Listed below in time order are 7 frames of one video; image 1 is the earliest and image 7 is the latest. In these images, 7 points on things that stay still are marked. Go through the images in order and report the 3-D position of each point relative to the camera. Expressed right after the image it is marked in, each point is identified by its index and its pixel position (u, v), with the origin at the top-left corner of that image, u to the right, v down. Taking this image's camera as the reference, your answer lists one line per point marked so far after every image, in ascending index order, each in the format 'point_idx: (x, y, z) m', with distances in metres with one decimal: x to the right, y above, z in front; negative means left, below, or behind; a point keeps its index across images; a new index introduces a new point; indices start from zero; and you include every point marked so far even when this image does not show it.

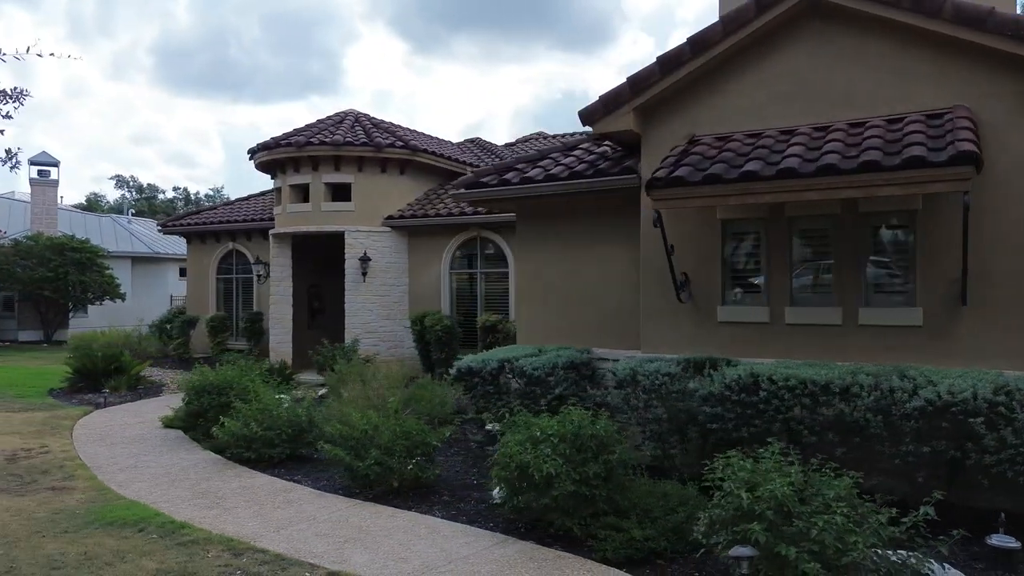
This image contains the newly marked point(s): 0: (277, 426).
0: (-2.6, -1.6, +8.6) m
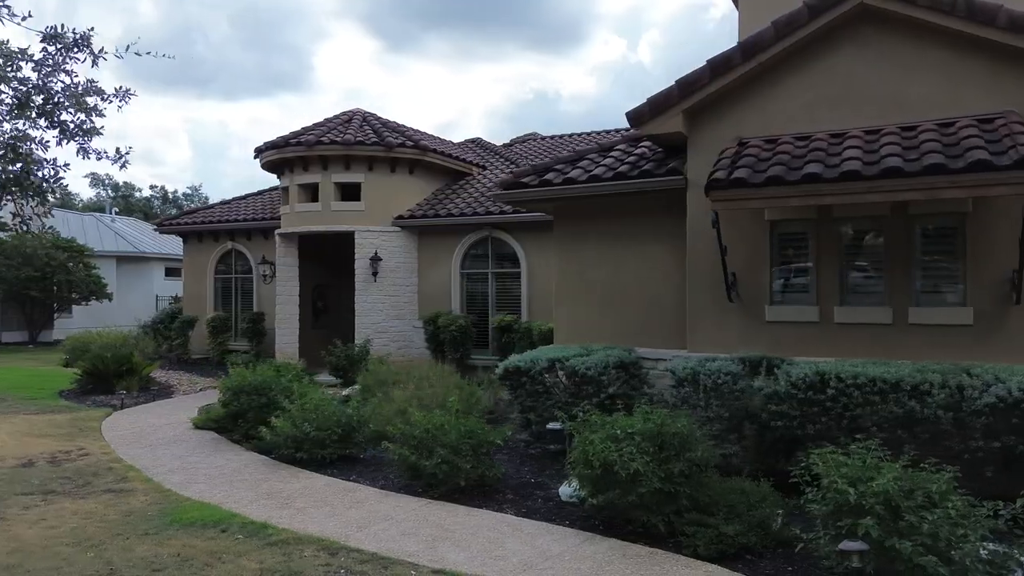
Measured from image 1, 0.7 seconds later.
0: (-2.0, -1.6, +8.6) m
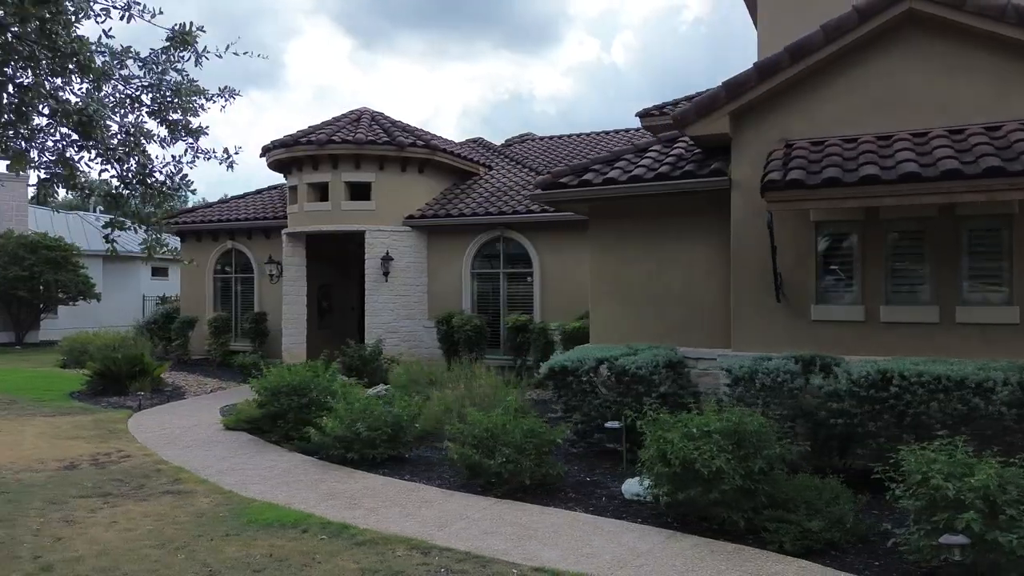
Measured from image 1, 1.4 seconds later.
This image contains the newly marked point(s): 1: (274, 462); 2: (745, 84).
0: (-1.5, -1.5, +8.6) m
1: (-2.7, -2.0, +8.7) m
2: (+2.6, +2.3, +8.7) m
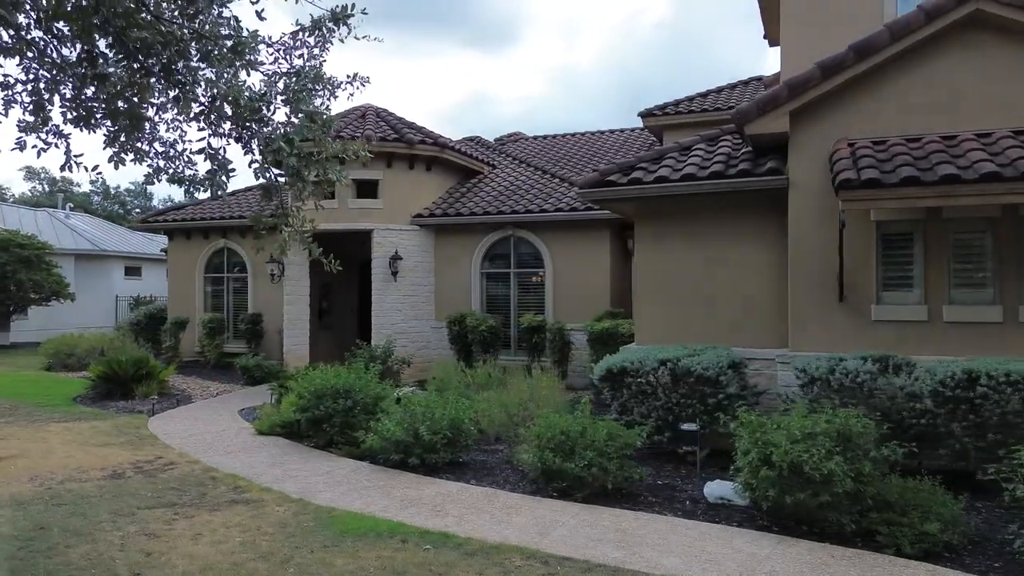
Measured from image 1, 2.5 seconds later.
0: (-0.8, -1.5, +8.3) m
1: (-2.0, -2.0, +8.4) m
2: (+3.3, +2.3, +8.6) m
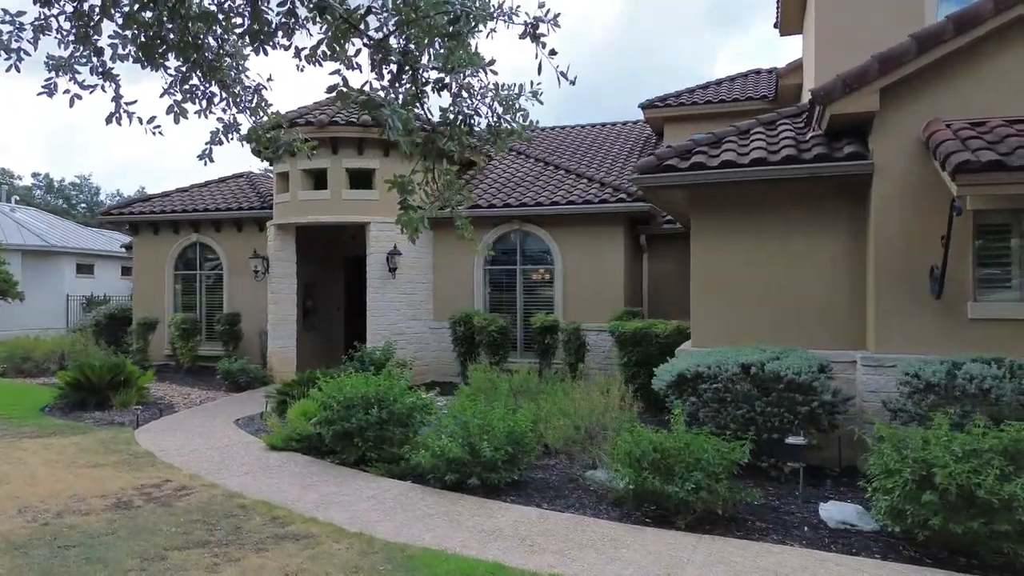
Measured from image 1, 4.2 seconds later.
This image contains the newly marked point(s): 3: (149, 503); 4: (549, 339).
0: (-0.1, -1.5, +7.3) m
1: (-1.3, -1.9, +7.3) m
2: (+4.0, +2.4, +7.8) m
3: (-3.2, -1.9, +6.8) m
4: (+0.7, -1.0, +15.2) m
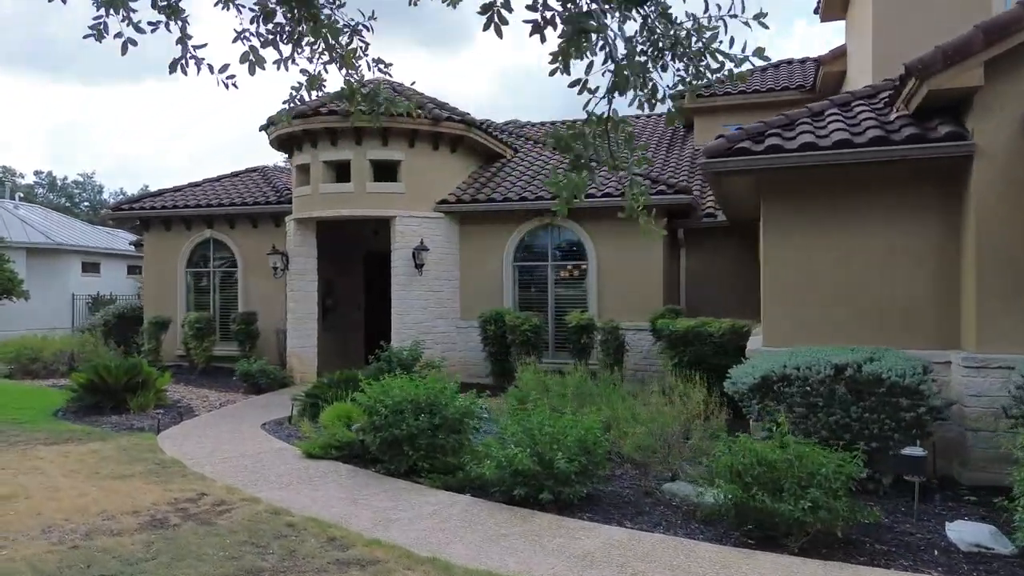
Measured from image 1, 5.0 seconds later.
0: (+0.5, -1.4, +6.6) m
1: (-0.7, -1.9, +6.6) m
2: (+4.6, +2.4, +7.1) m
3: (-2.6, -1.8, +6.1) m
4: (+1.4, -1.0, +14.5) m
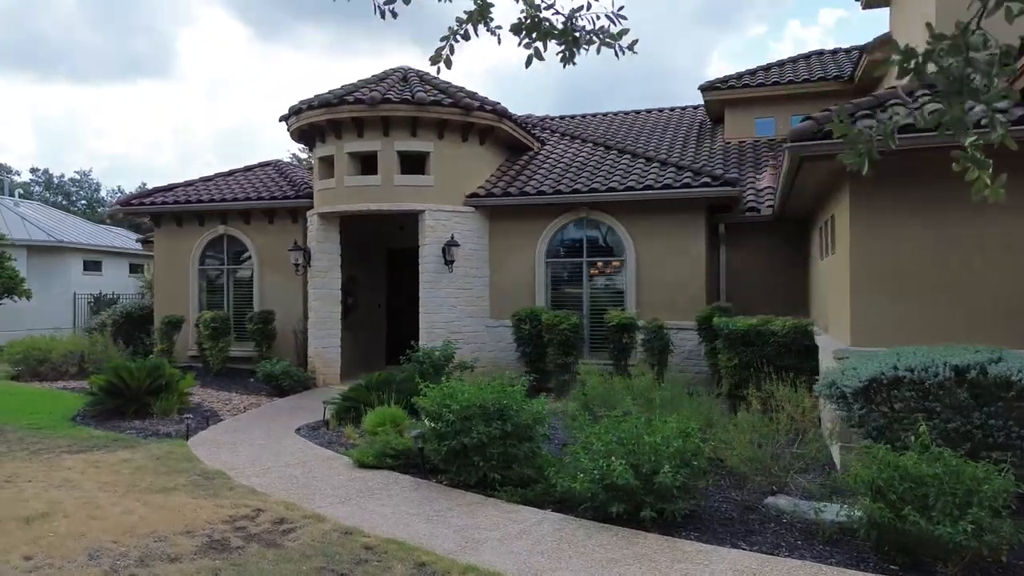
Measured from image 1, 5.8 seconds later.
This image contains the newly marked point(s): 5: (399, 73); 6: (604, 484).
0: (+1.3, -1.4, +5.9) m
1: (0.0, -1.8, +5.9) m
2: (+5.3, +2.5, +6.5) m
3: (-1.8, -1.8, +5.4) m
4: (+2.0, -0.9, +13.8) m
5: (-2.3, +4.4, +15.8) m
6: (+0.7, -1.5, +5.9) m
